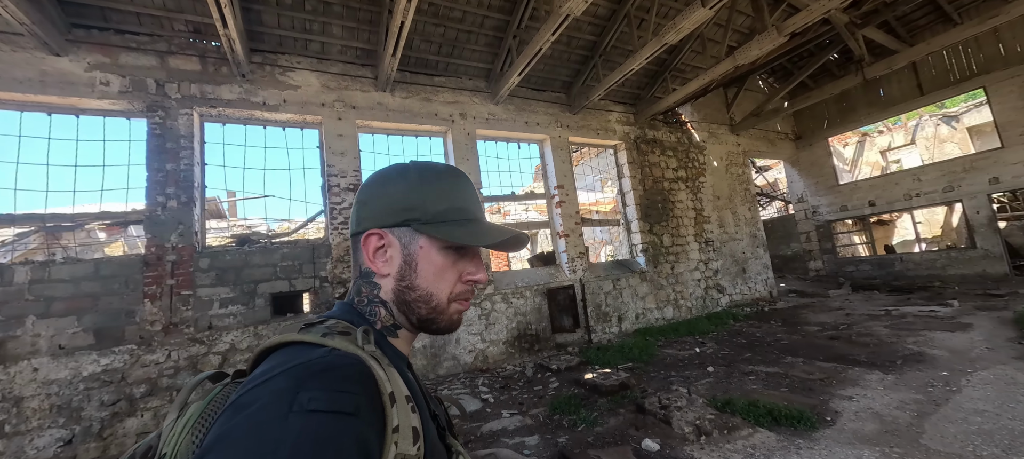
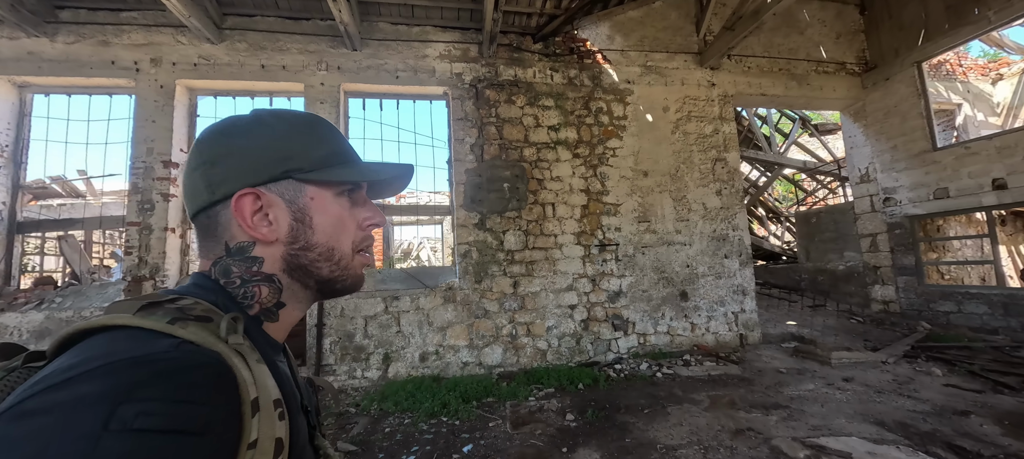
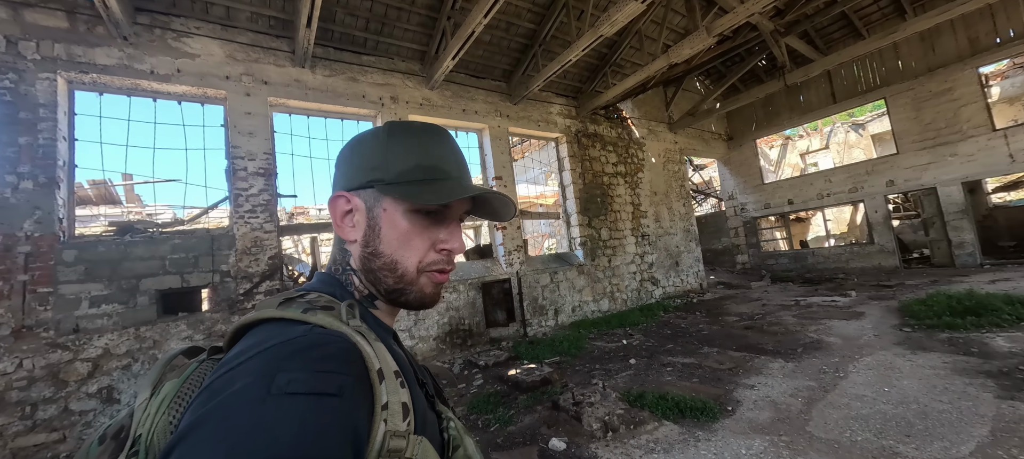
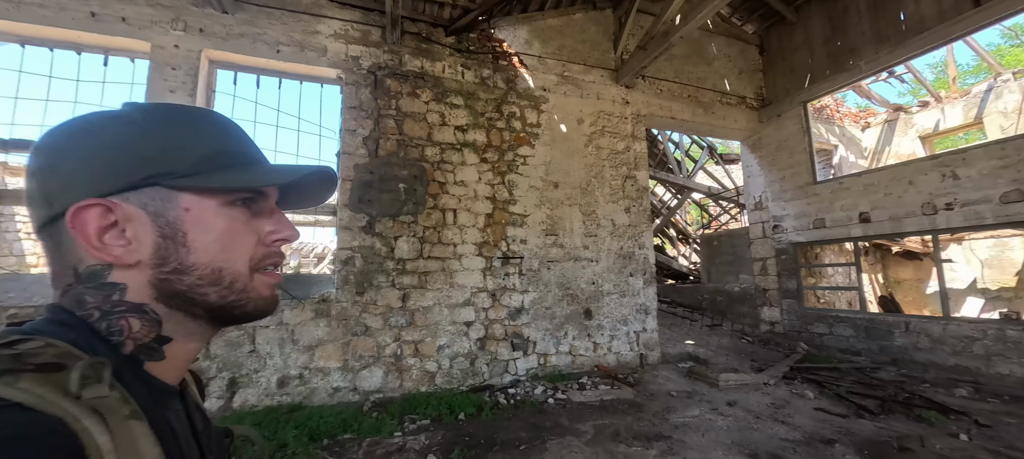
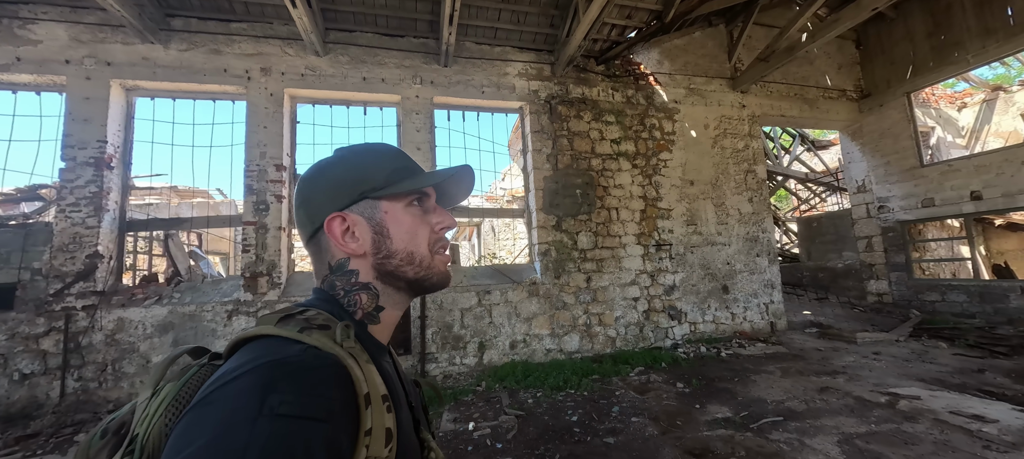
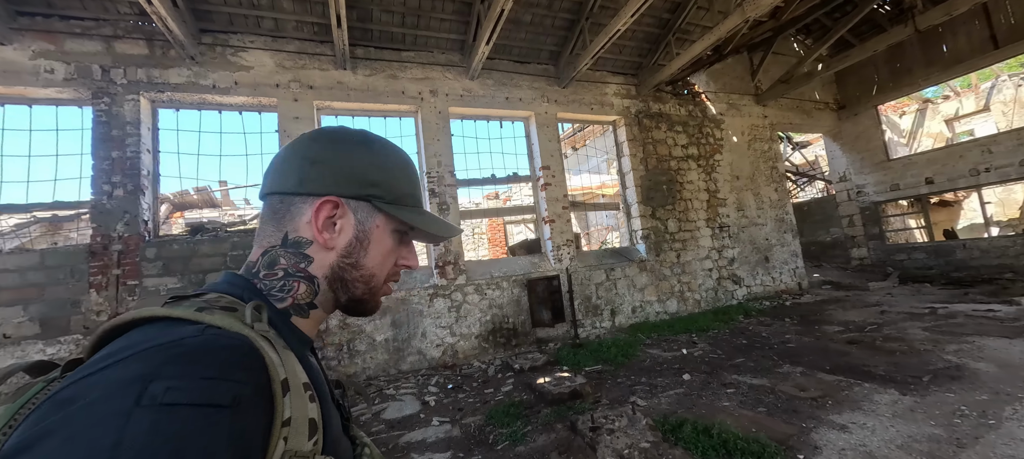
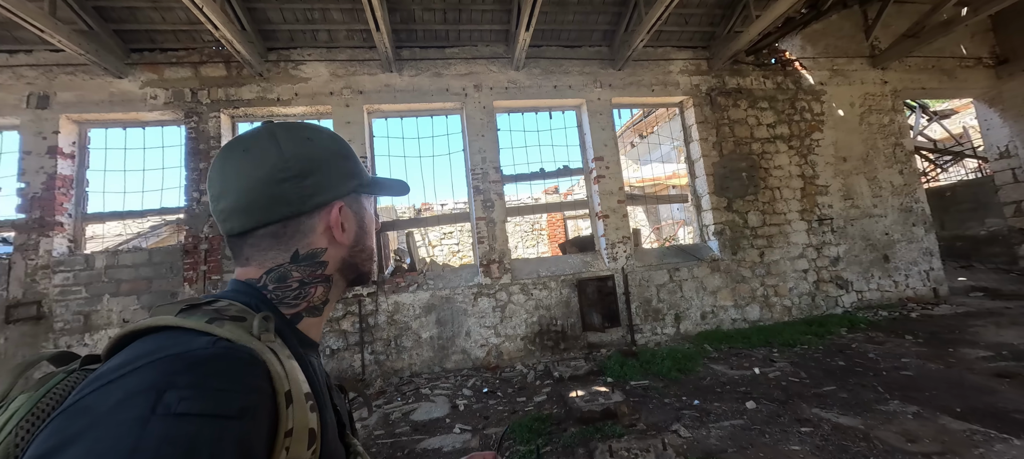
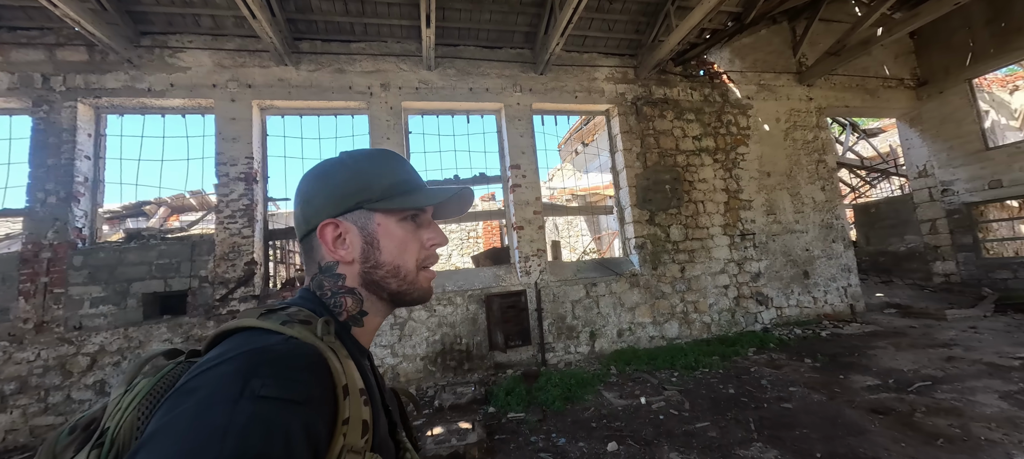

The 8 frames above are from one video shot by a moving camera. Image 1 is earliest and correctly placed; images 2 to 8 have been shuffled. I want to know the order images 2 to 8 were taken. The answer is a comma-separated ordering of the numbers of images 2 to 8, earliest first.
3, 6, 7, 8, 5, 2, 4
